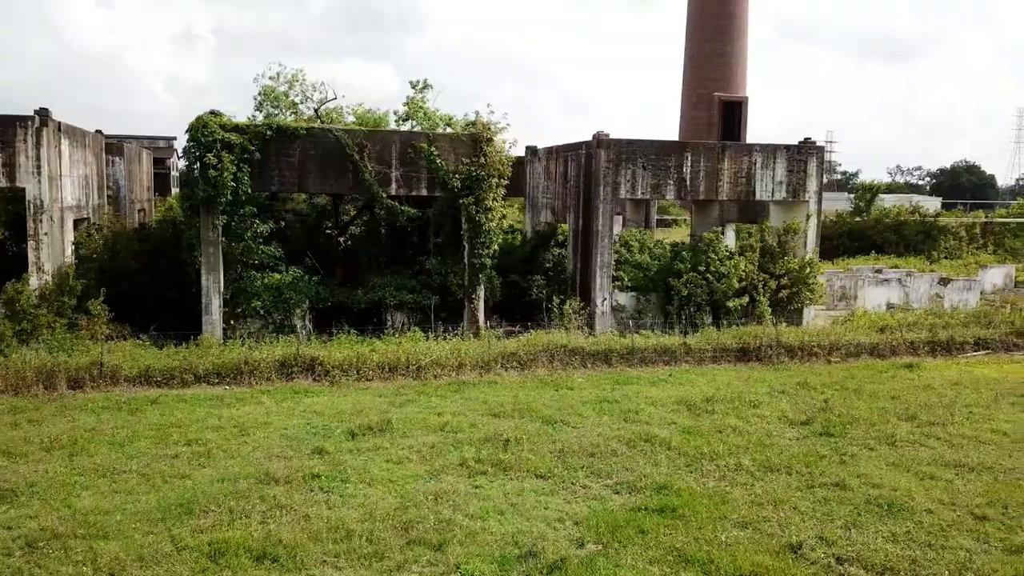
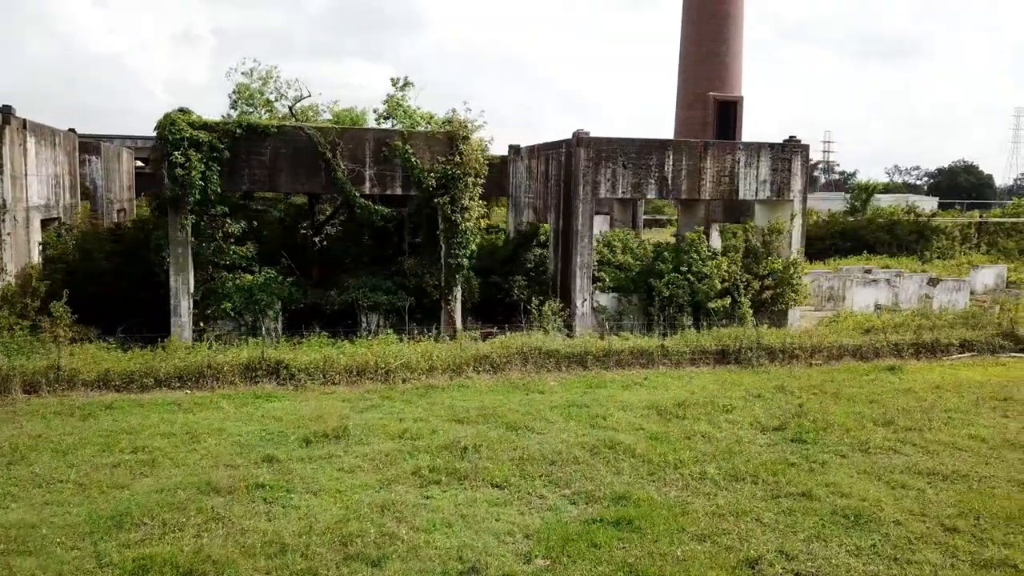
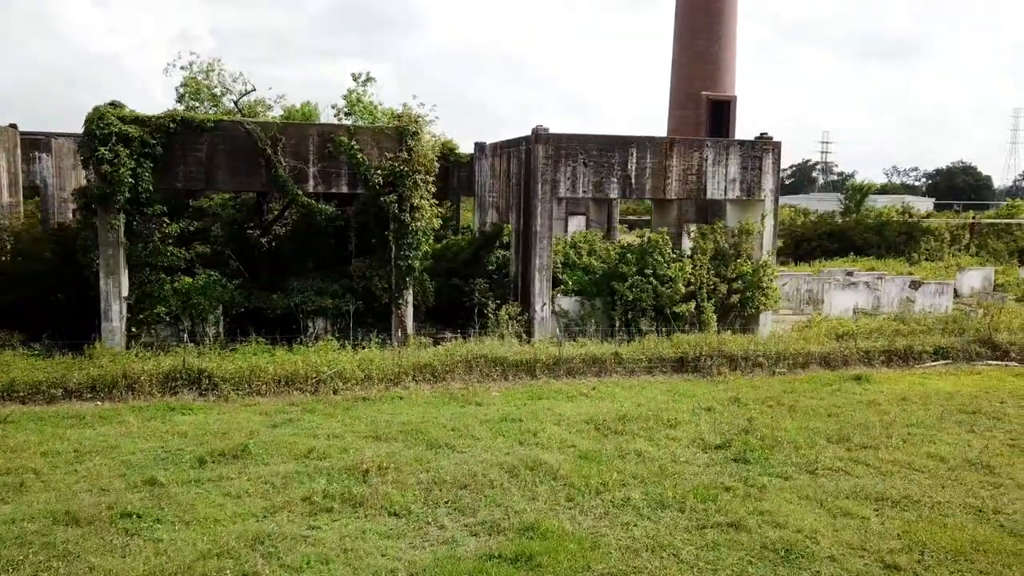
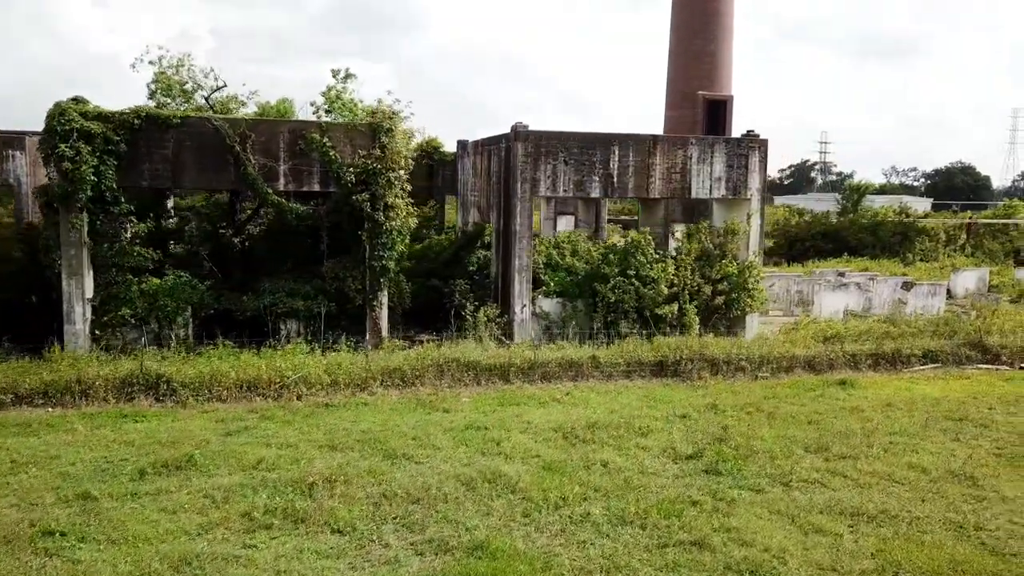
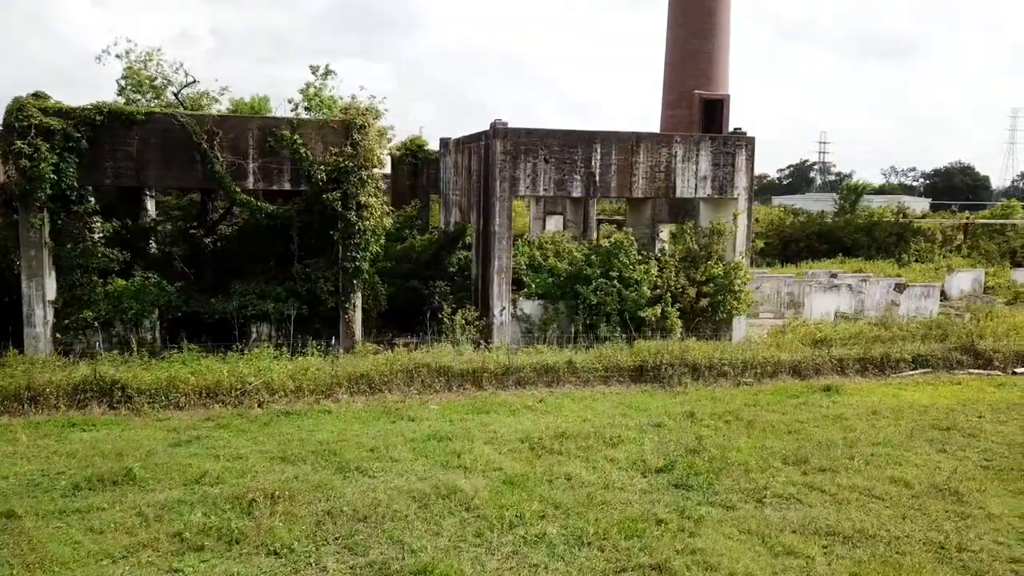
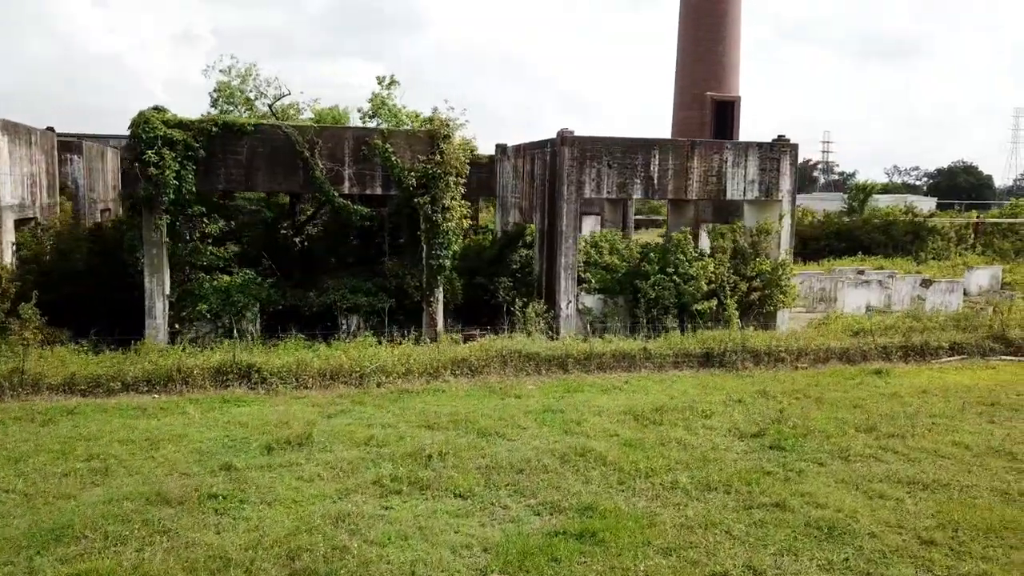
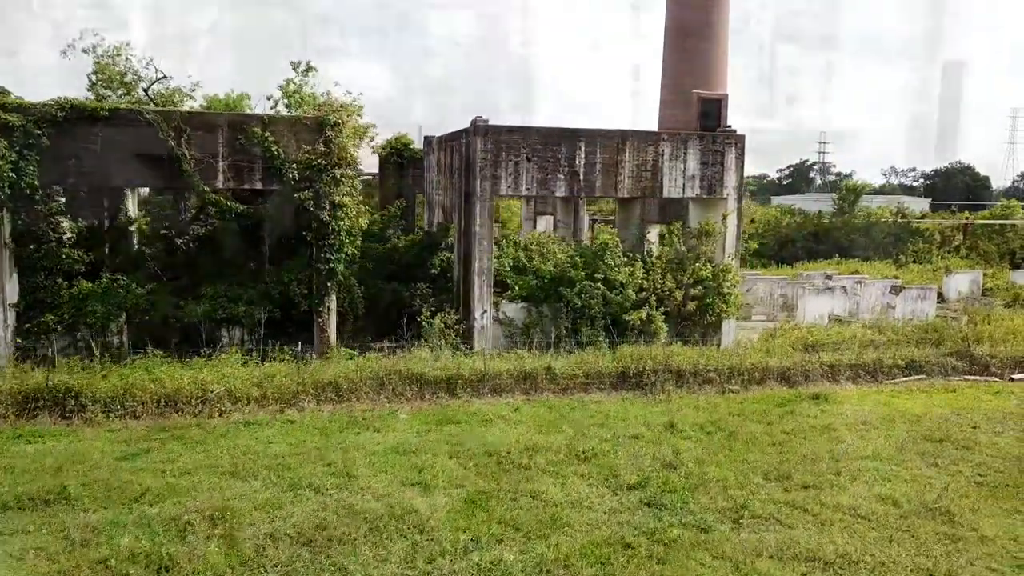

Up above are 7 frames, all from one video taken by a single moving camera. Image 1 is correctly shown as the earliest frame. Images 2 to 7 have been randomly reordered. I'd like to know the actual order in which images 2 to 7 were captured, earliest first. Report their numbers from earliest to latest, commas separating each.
2, 6, 3, 4, 5, 7
